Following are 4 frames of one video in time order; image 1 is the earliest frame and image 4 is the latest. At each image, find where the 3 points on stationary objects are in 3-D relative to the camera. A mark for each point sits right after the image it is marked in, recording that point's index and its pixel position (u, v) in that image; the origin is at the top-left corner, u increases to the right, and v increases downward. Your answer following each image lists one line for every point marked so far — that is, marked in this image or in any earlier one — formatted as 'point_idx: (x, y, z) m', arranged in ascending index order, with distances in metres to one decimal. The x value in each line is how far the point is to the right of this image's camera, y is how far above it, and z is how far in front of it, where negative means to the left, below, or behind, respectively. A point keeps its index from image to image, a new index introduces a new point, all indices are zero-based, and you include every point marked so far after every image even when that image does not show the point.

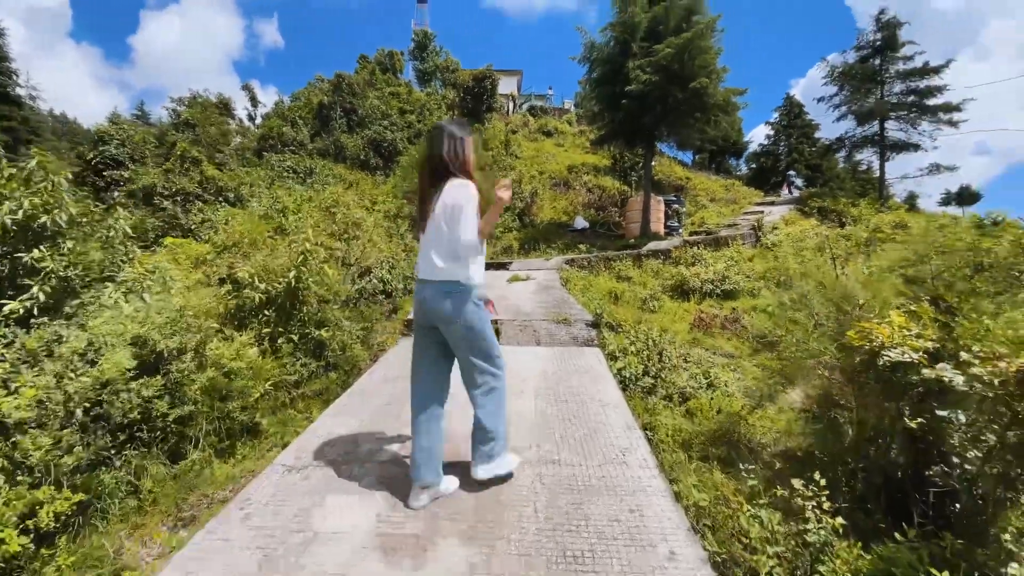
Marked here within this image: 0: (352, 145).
0: (-5.4, +4.8, +16.1) m
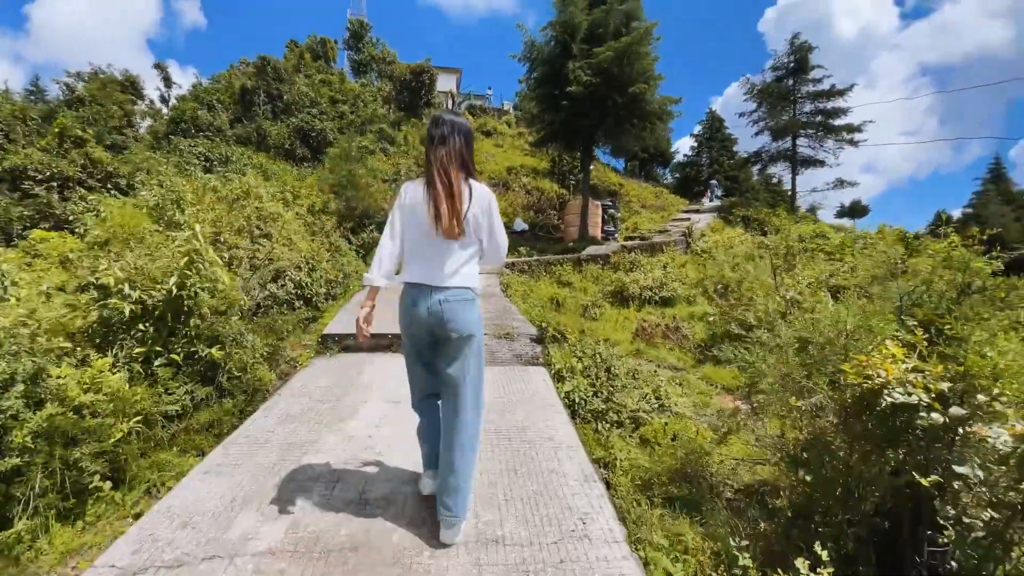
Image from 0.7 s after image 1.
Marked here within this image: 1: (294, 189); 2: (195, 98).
0: (-7.4, +4.8, +14.8) m
1: (-4.1, +1.9, +8.9) m
2: (-12.2, +7.3, +18.3) m
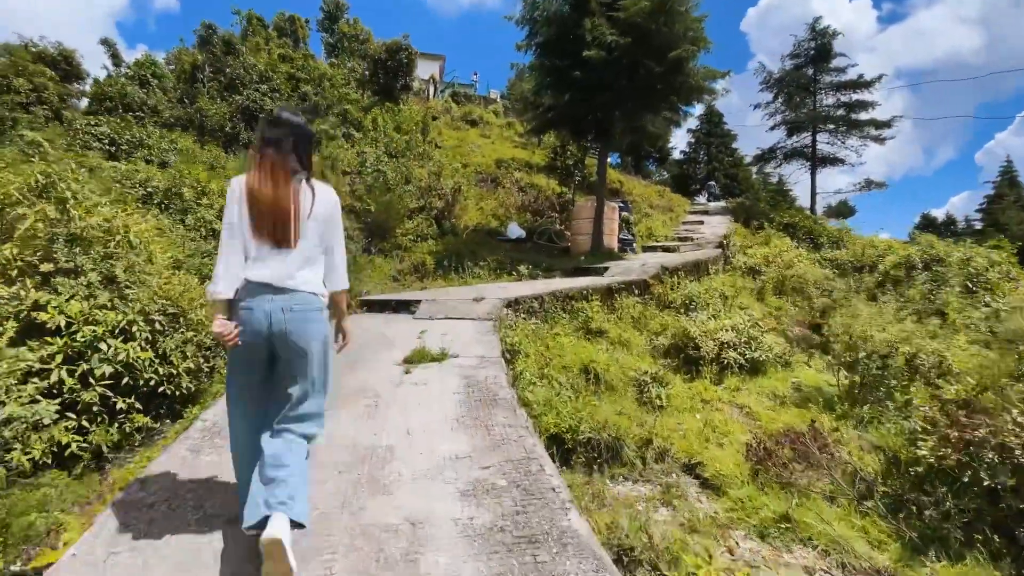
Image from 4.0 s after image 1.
0: (-7.6, +4.4, +12.1) m
1: (-4.1, +1.4, +6.3) m
2: (-12.5, +7.0, +15.3) m
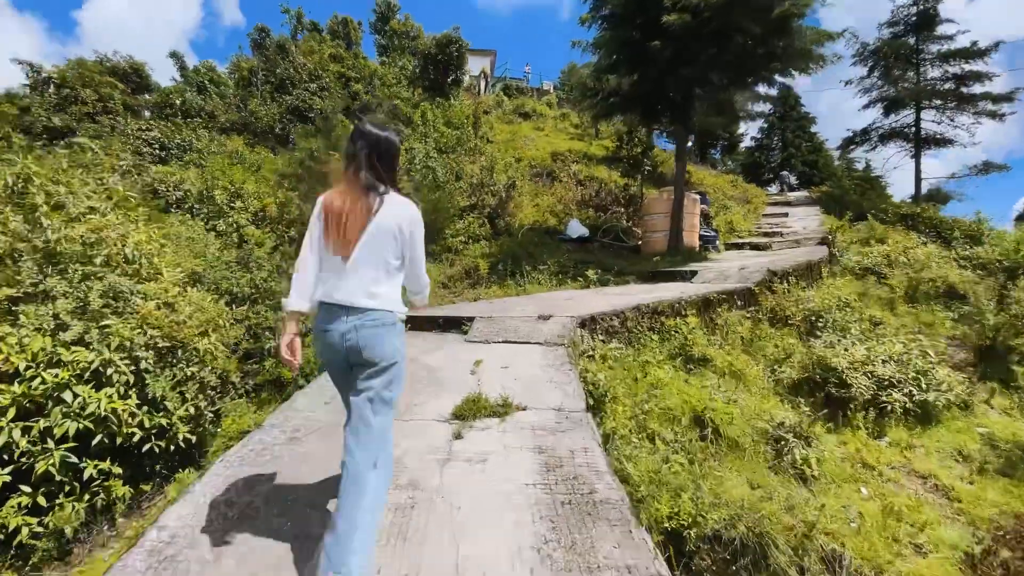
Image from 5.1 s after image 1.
0: (-6.2, +4.3, +11.9) m
1: (-3.3, +1.3, +5.8) m
2: (-10.8, +6.9, +15.6) m
